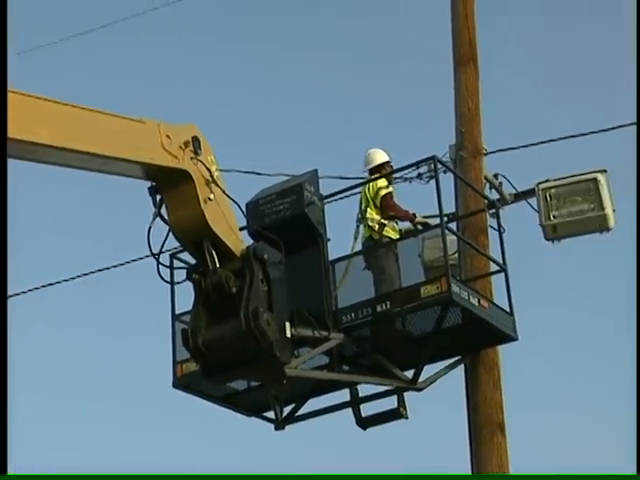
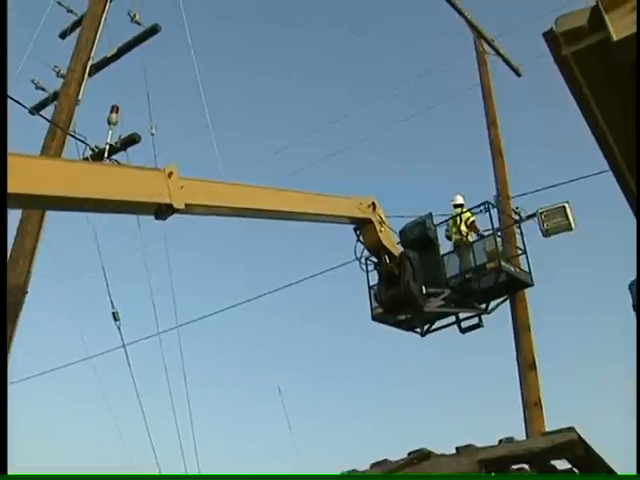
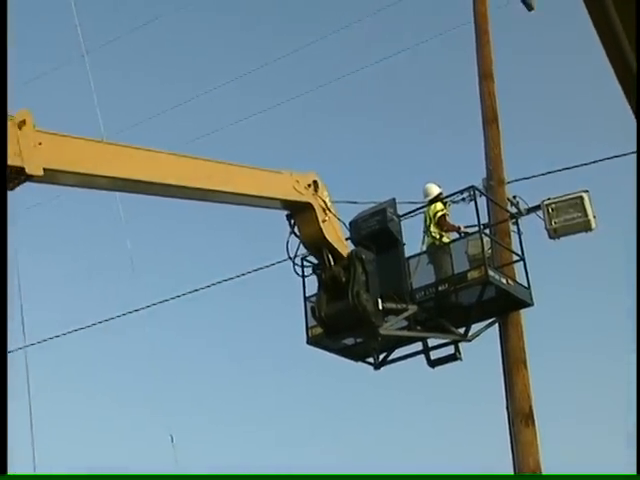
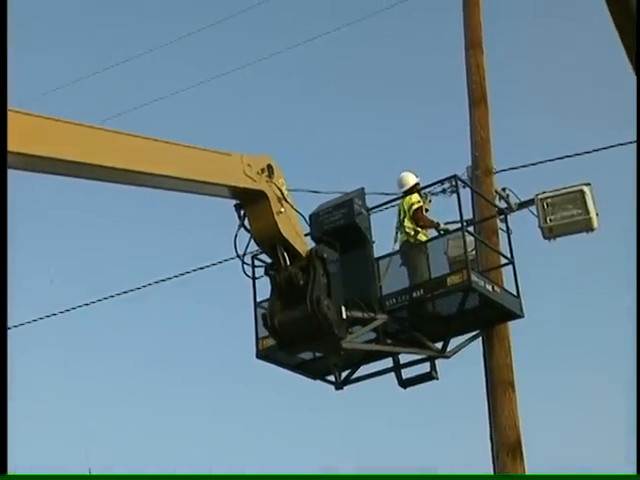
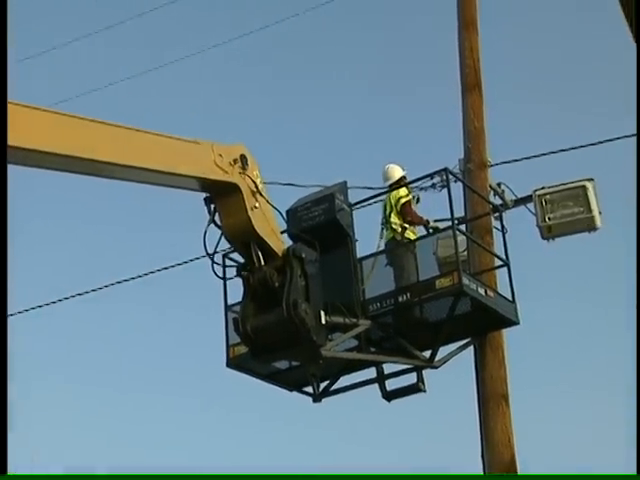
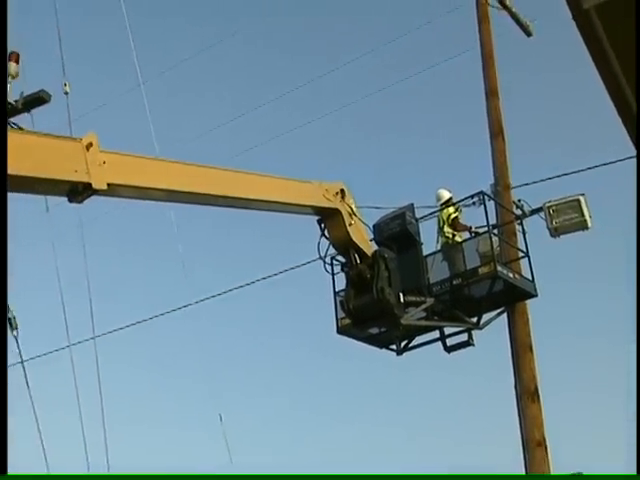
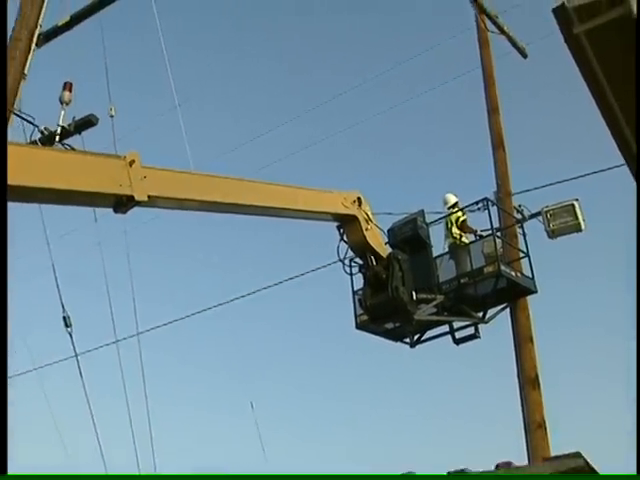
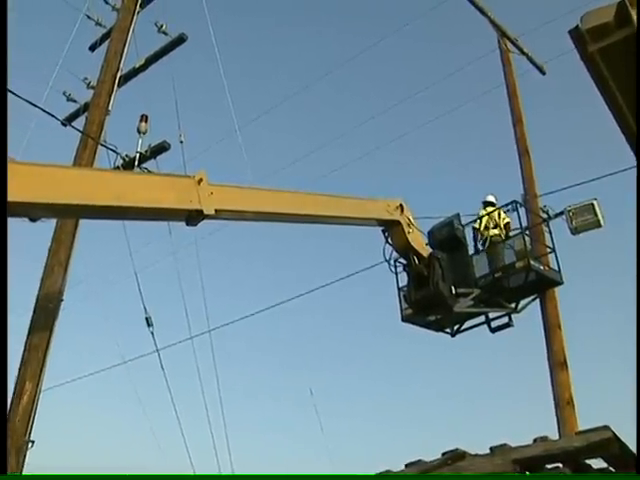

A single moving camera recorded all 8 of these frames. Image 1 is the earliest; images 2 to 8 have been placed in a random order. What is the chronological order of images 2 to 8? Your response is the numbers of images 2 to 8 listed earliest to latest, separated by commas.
5, 4, 3, 6, 7, 2, 8
